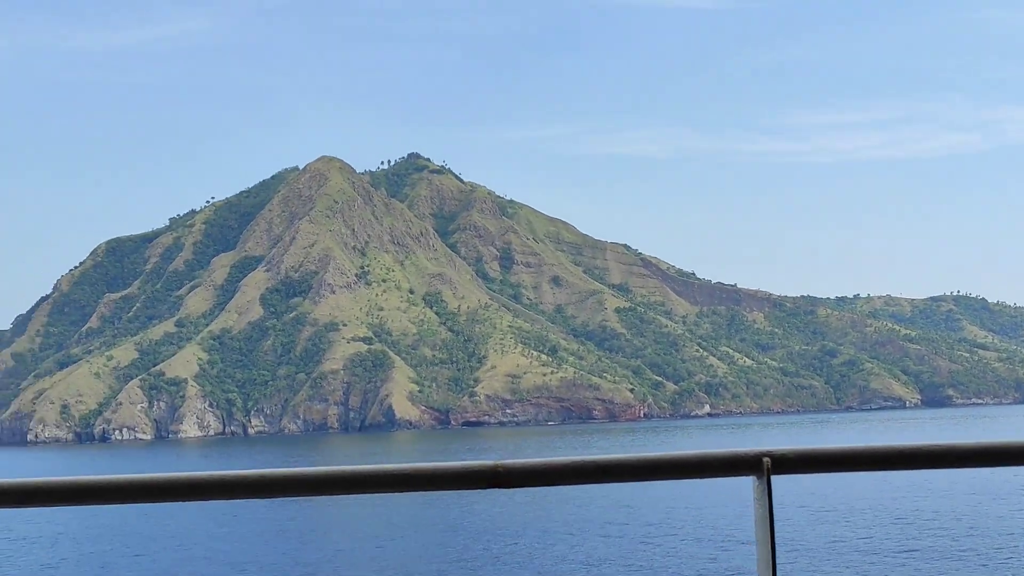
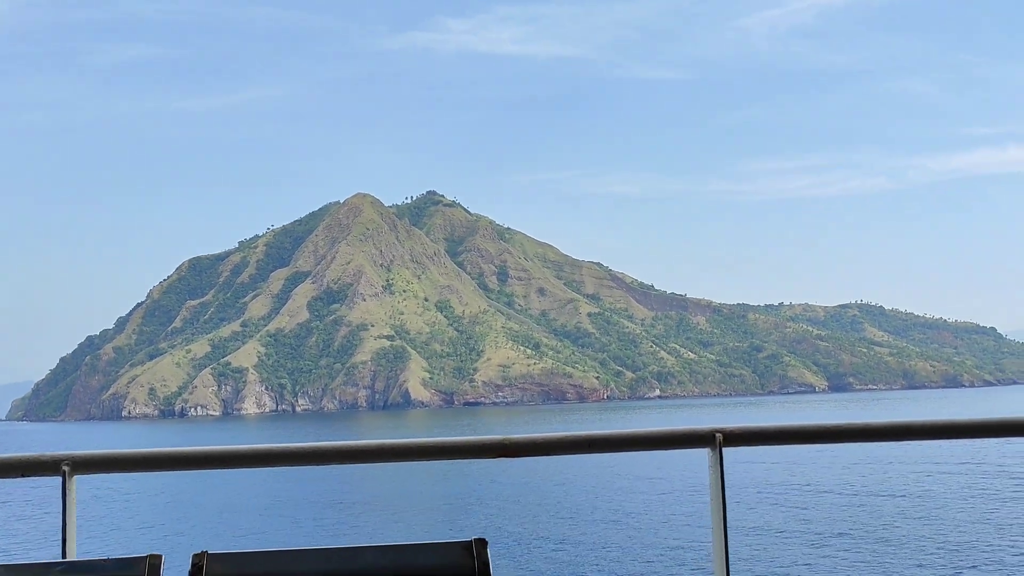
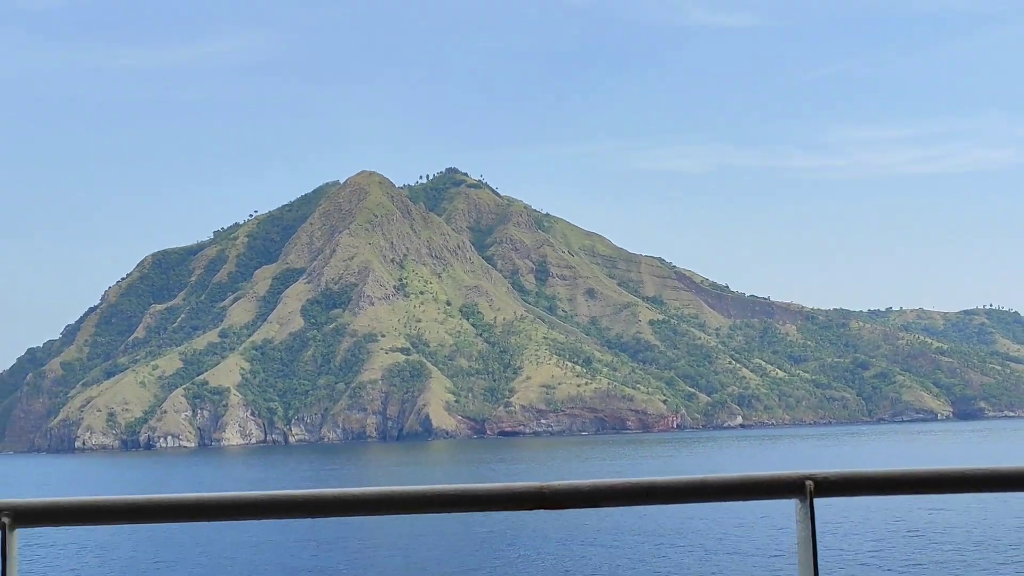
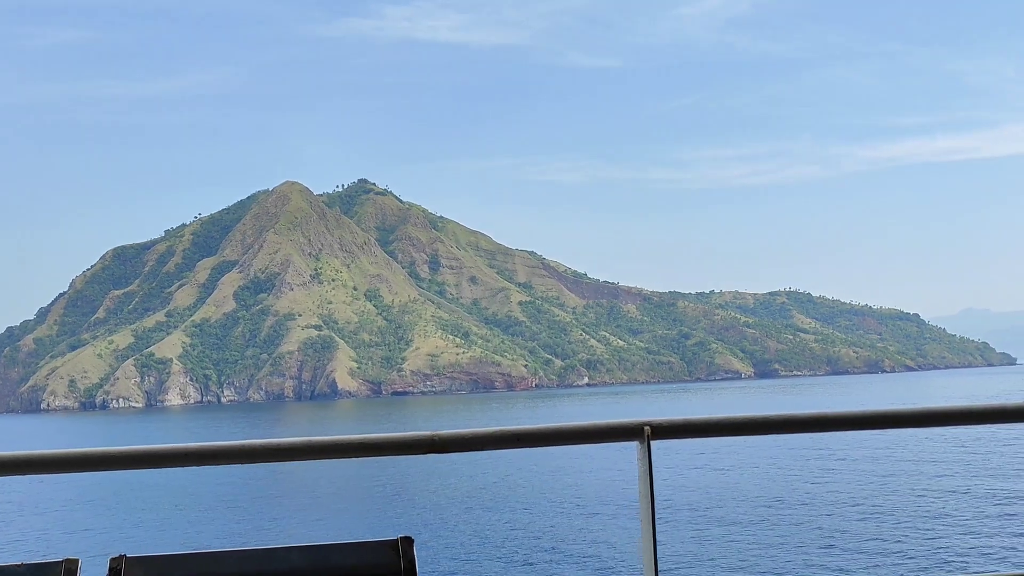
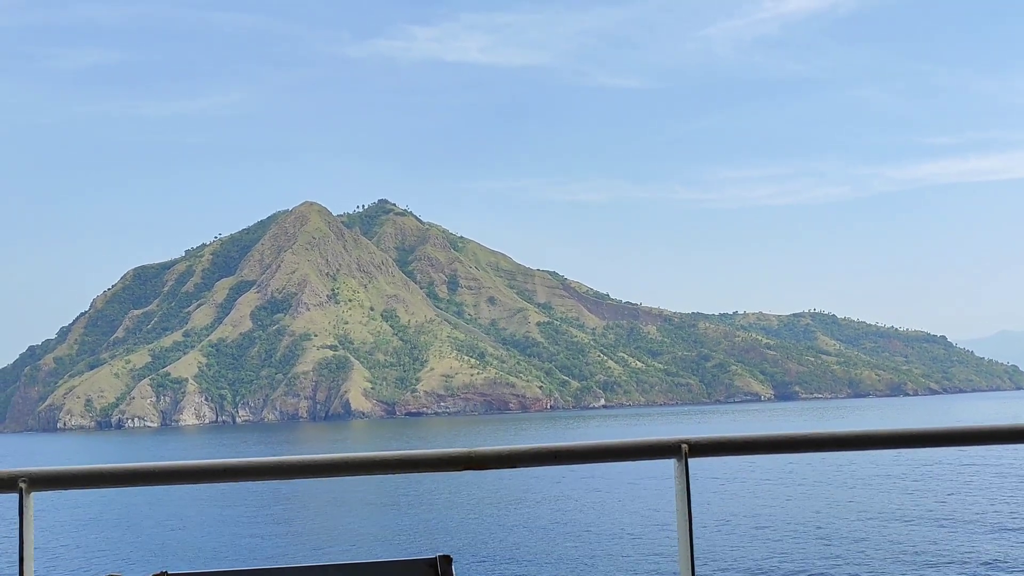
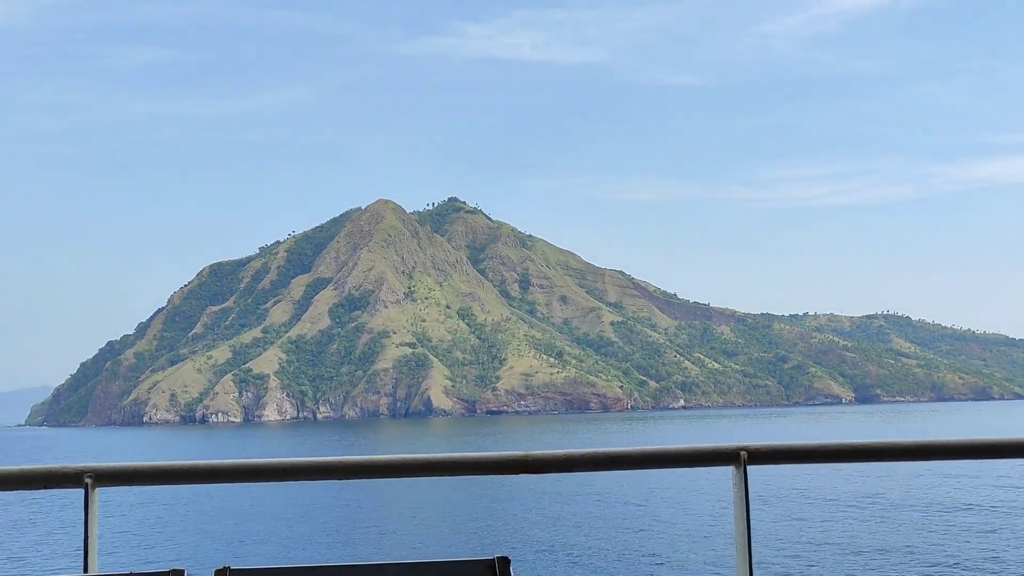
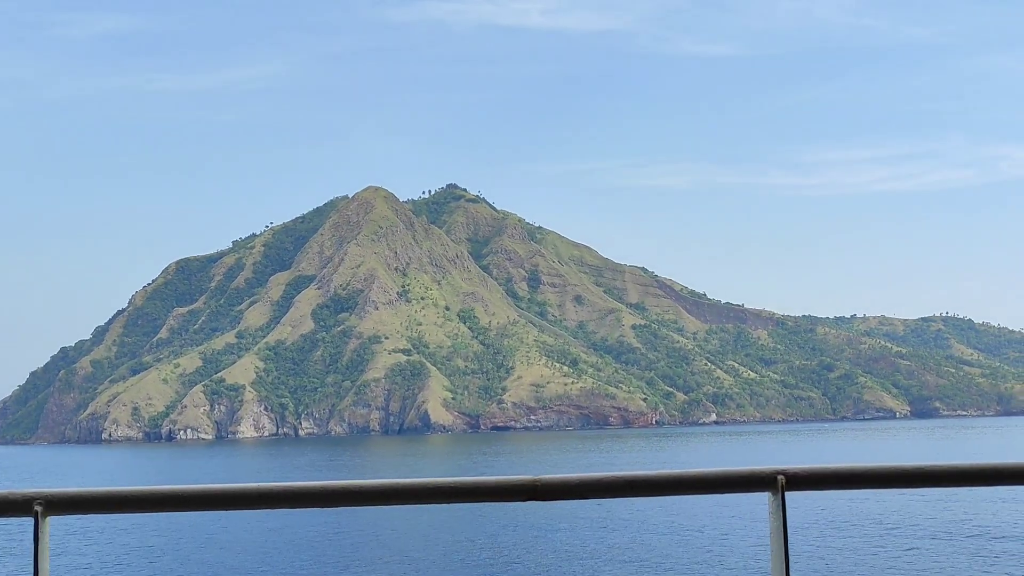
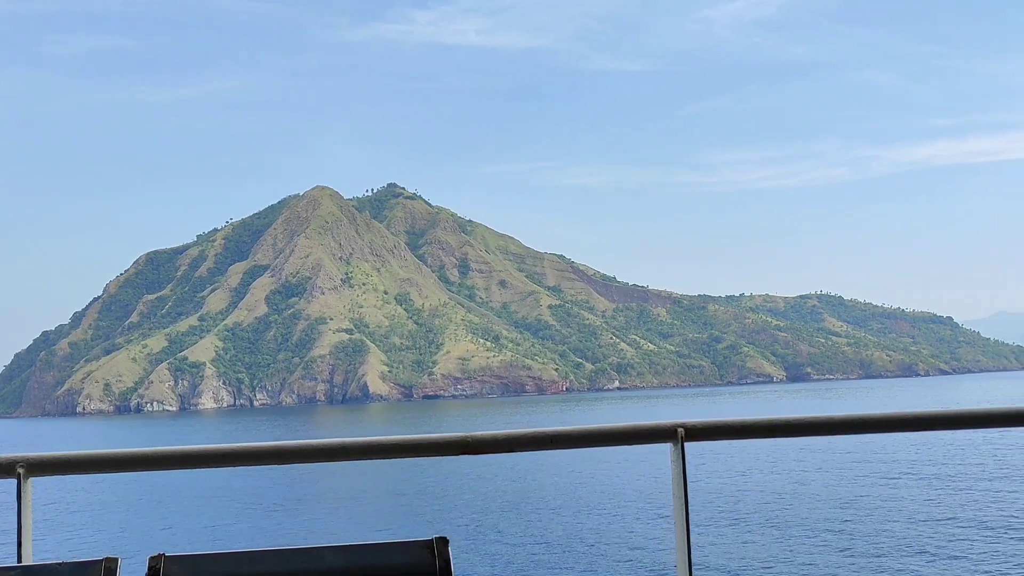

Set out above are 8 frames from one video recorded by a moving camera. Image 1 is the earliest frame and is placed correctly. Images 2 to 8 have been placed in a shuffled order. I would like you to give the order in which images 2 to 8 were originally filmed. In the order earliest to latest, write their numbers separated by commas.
3, 7, 6, 2, 8, 4, 5
